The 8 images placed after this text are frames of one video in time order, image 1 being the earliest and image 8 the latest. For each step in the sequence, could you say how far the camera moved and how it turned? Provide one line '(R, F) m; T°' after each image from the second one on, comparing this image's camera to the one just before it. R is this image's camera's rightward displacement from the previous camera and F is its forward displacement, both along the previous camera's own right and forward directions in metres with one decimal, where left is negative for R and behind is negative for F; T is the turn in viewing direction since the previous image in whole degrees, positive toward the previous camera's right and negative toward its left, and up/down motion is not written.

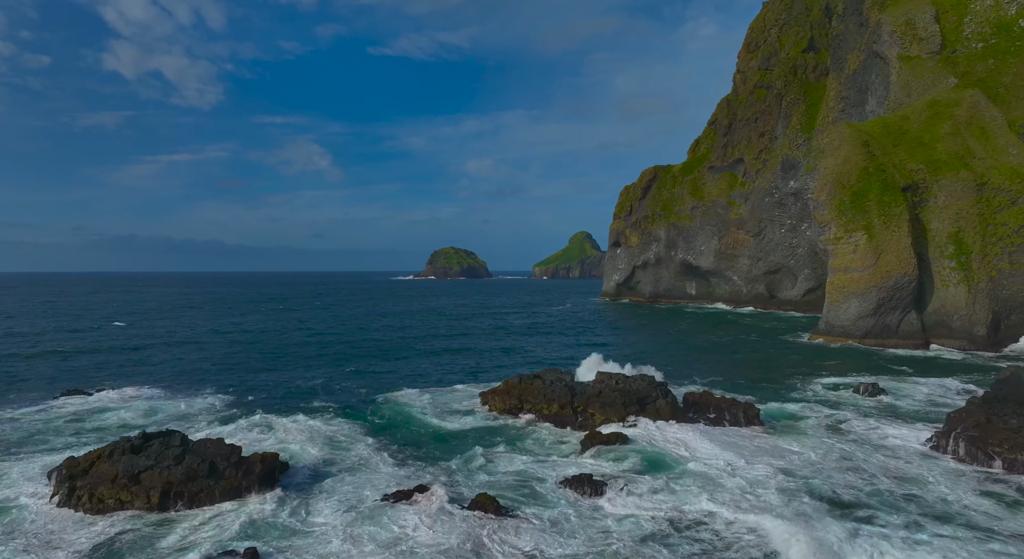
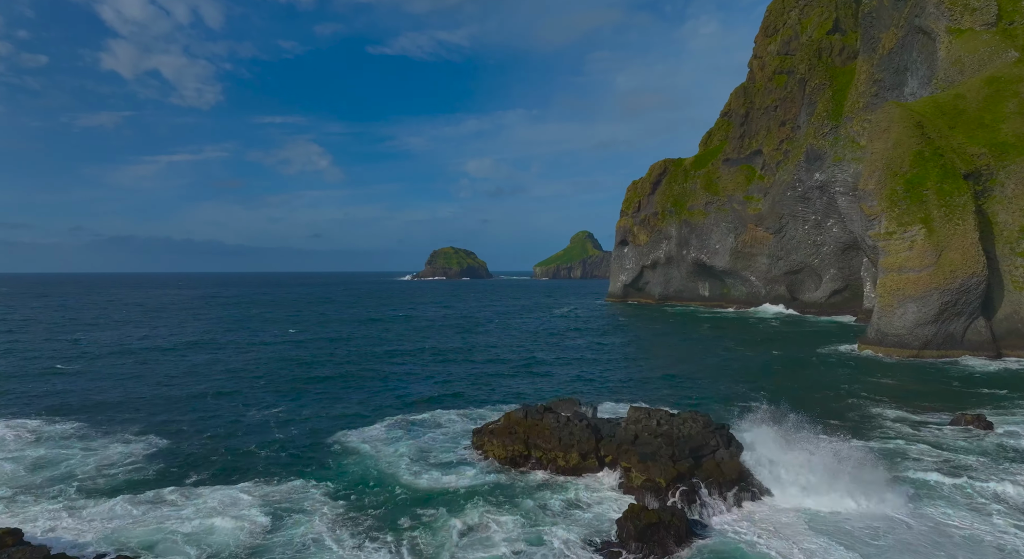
(-0.1, +6.4) m; 0°
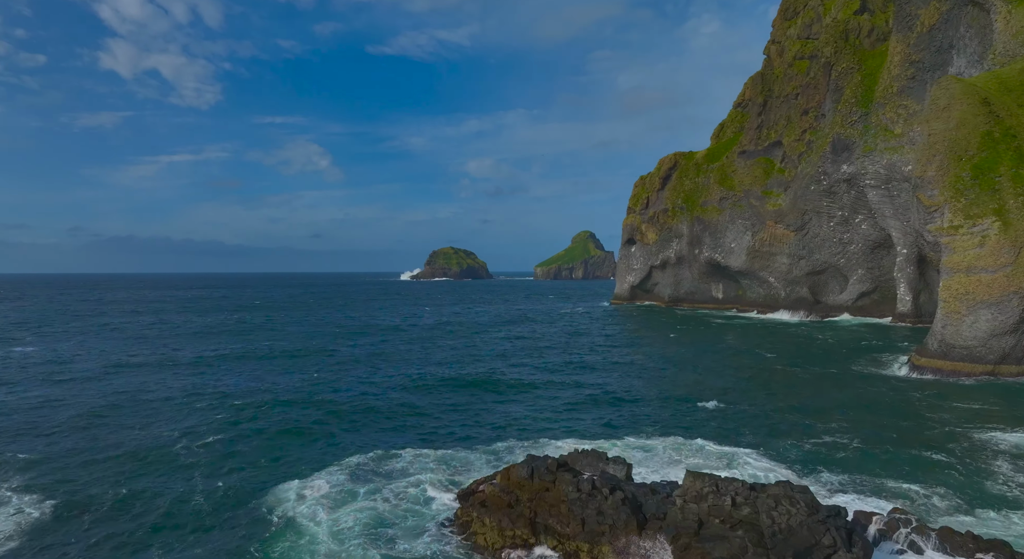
(0.0, +6.1) m; 0°
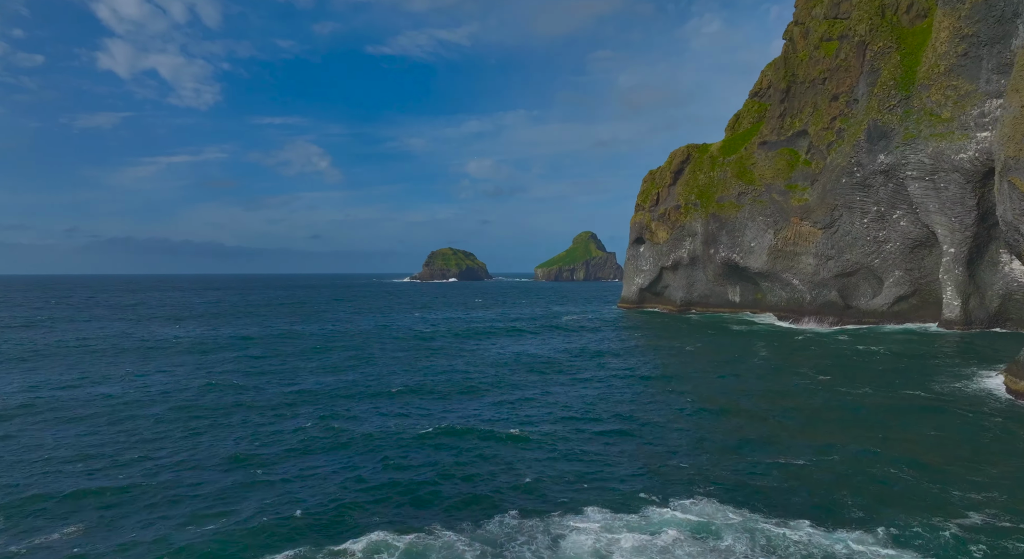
(0.0, +6.9) m; 0°
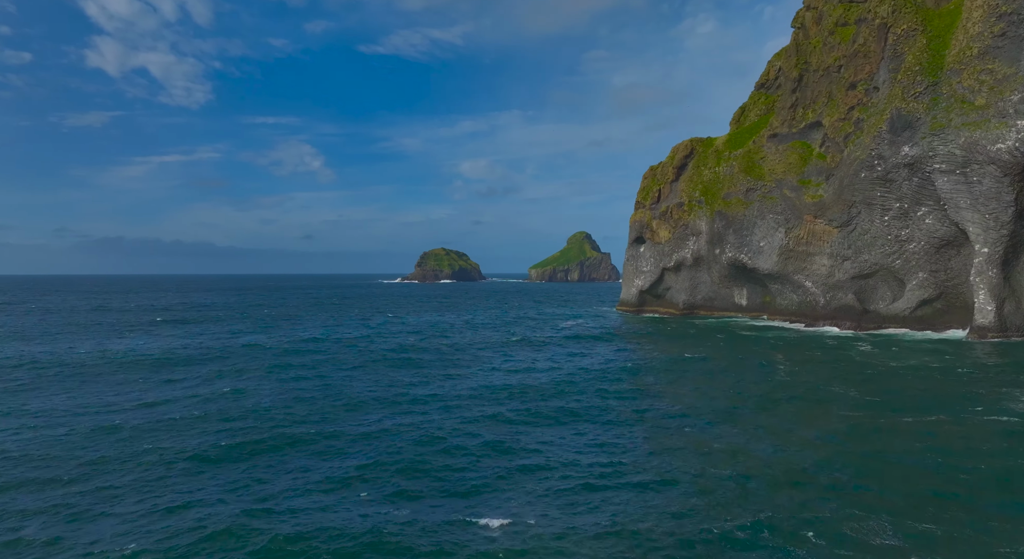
(+0.1, +5.2) m; +1°
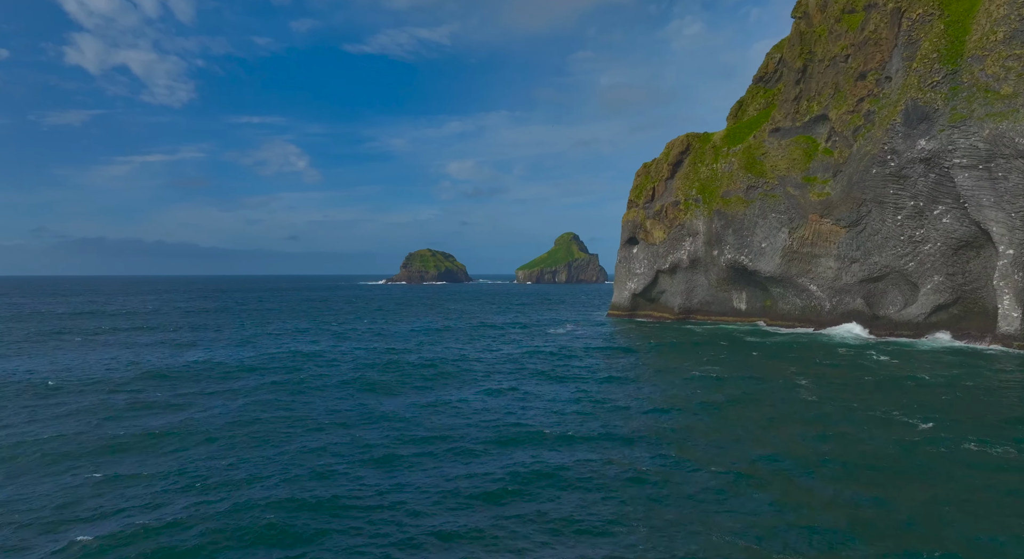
(+0.1, +4.8) m; +1°
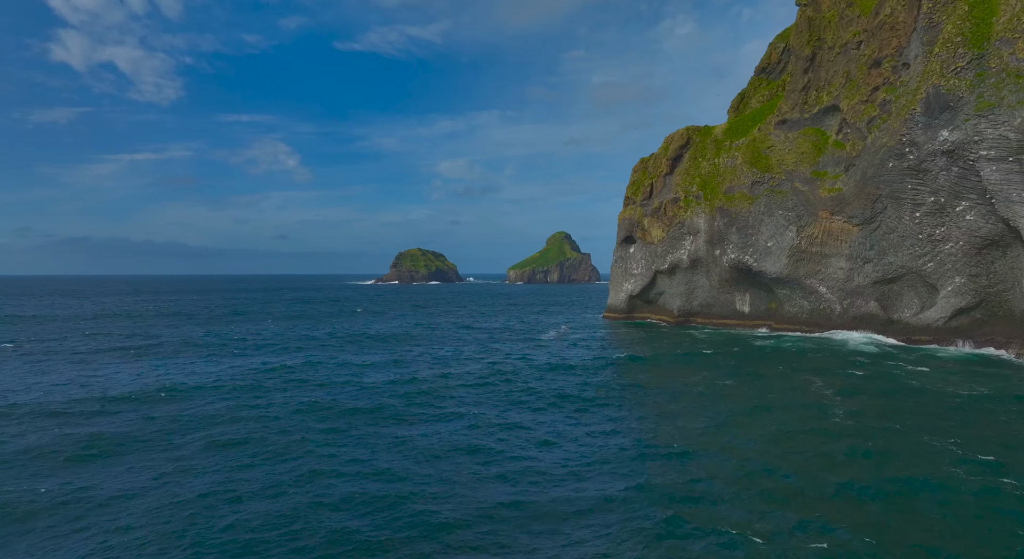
(+0.1, +4.3) m; +1°
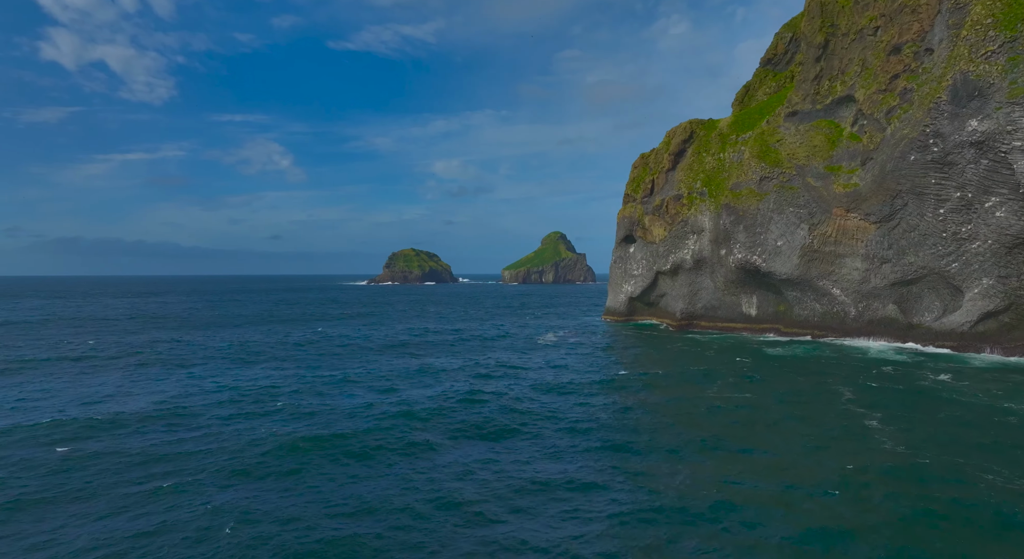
(+0.1, +4.0) m; 0°
